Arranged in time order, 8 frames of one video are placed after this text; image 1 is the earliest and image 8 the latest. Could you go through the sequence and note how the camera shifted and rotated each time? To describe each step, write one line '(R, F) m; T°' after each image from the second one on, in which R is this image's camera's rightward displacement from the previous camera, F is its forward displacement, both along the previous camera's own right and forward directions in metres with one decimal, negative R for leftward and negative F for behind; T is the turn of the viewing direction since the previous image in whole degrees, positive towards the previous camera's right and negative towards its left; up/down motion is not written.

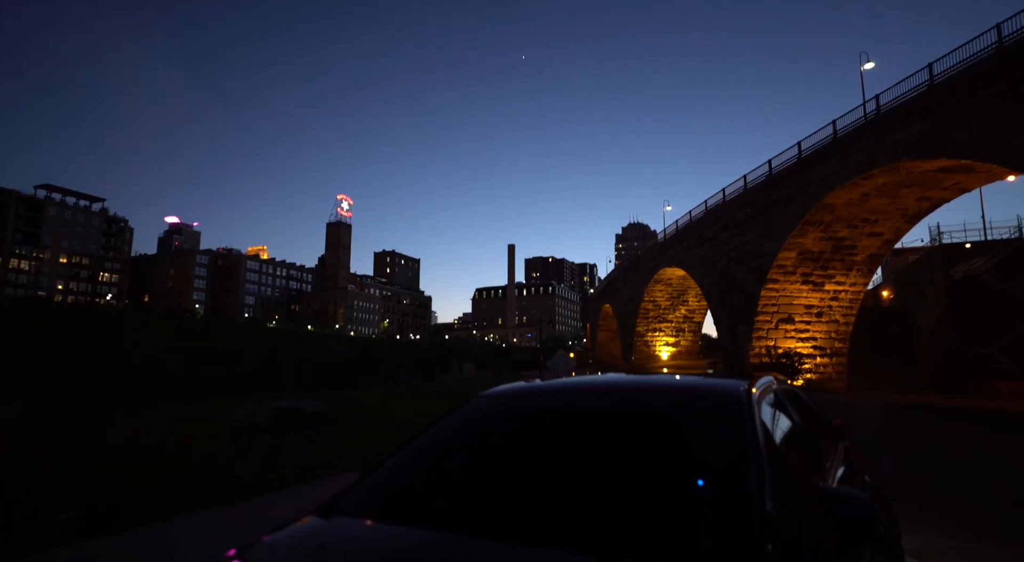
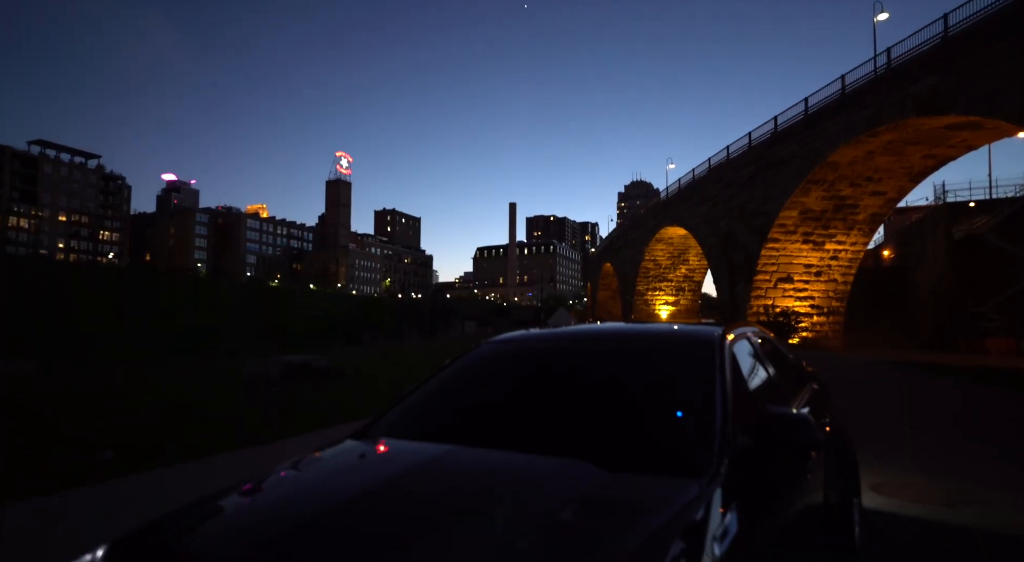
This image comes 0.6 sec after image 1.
(0.0, -0.3) m; 0°
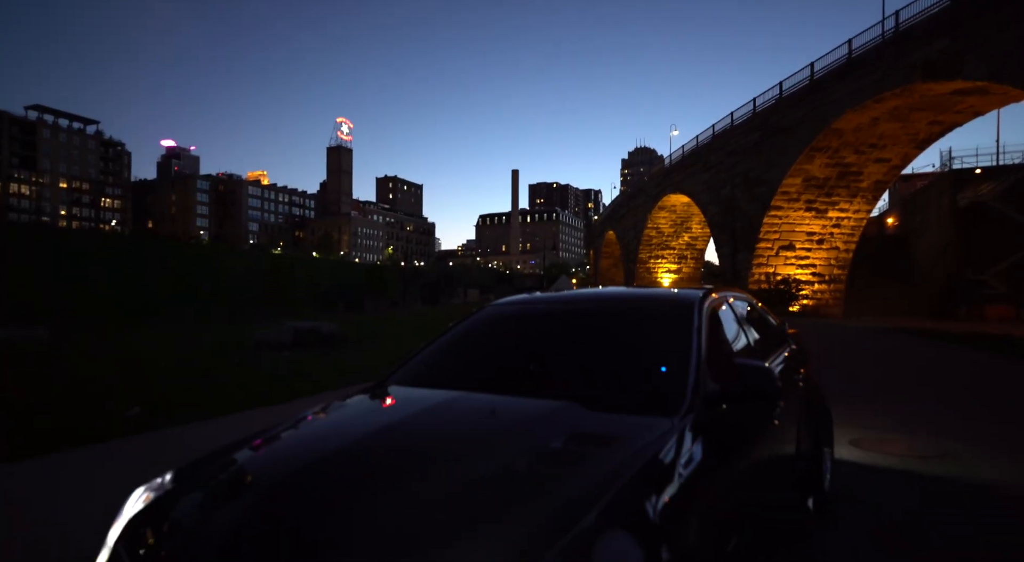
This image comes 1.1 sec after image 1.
(0.0, -0.3) m; 0°
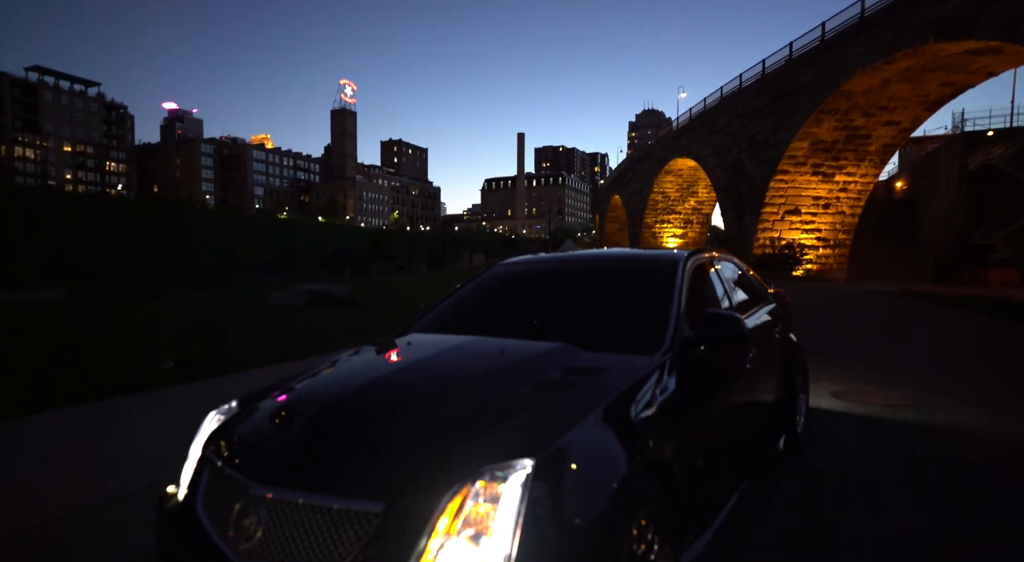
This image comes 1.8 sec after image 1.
(0.0, -0.4) m; -1°
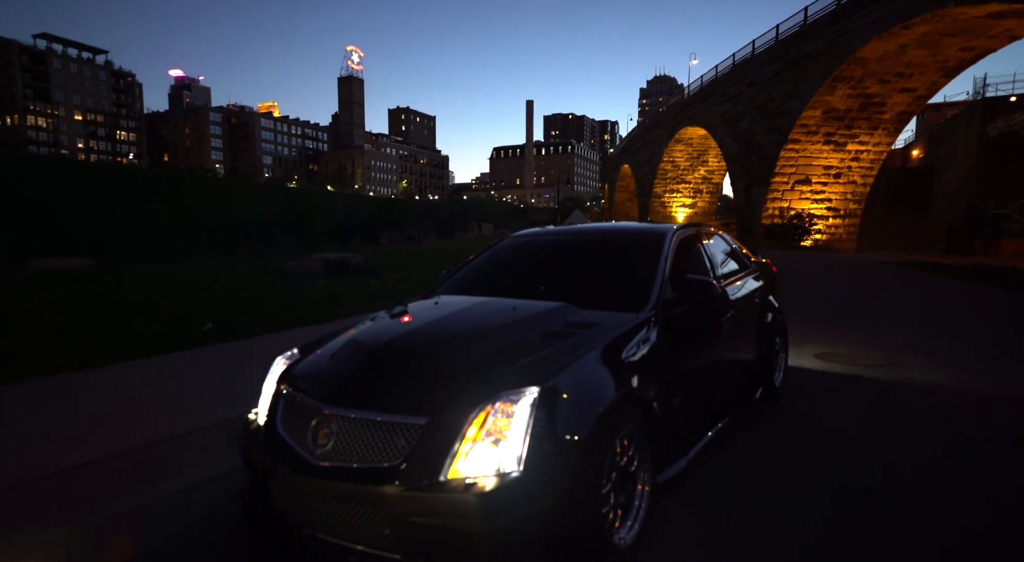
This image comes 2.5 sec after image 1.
(0.0, -0.6) m; -1°
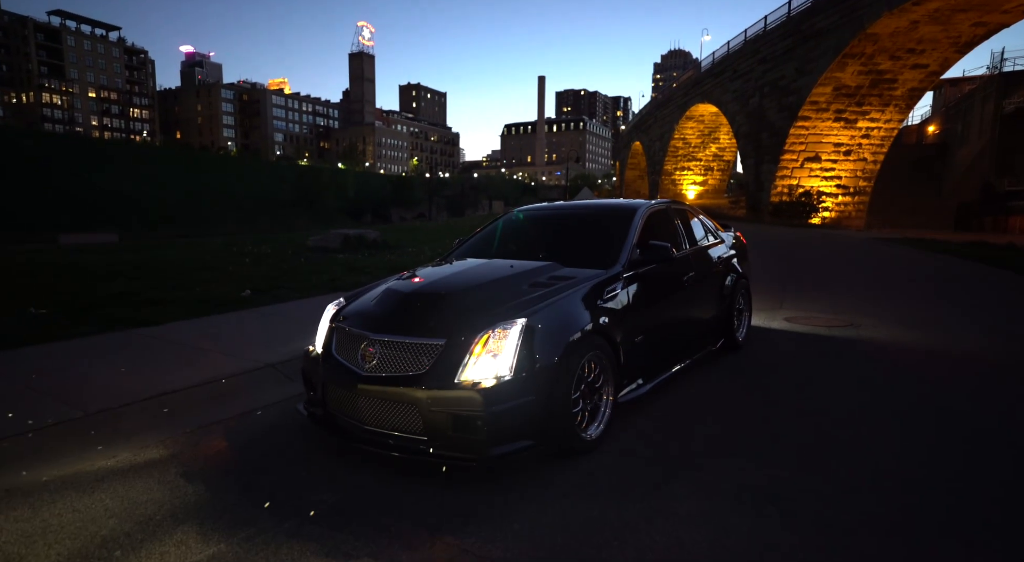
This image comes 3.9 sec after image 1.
(+0.1, -0.9) m; -1°
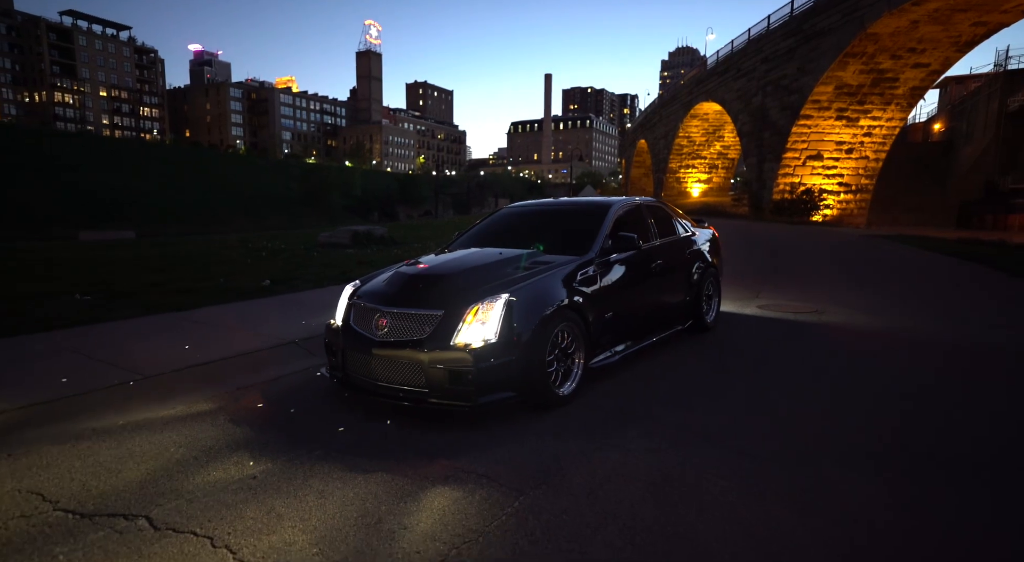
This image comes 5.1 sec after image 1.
(+0.2, -0.8) m; -1°
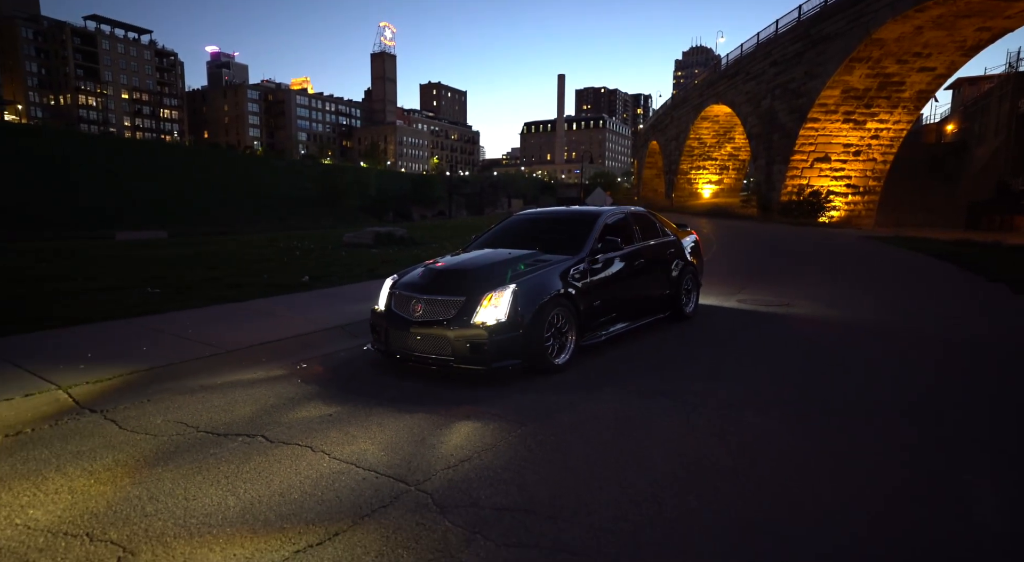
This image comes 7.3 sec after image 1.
(+0.1, -1.2) m; -1°
